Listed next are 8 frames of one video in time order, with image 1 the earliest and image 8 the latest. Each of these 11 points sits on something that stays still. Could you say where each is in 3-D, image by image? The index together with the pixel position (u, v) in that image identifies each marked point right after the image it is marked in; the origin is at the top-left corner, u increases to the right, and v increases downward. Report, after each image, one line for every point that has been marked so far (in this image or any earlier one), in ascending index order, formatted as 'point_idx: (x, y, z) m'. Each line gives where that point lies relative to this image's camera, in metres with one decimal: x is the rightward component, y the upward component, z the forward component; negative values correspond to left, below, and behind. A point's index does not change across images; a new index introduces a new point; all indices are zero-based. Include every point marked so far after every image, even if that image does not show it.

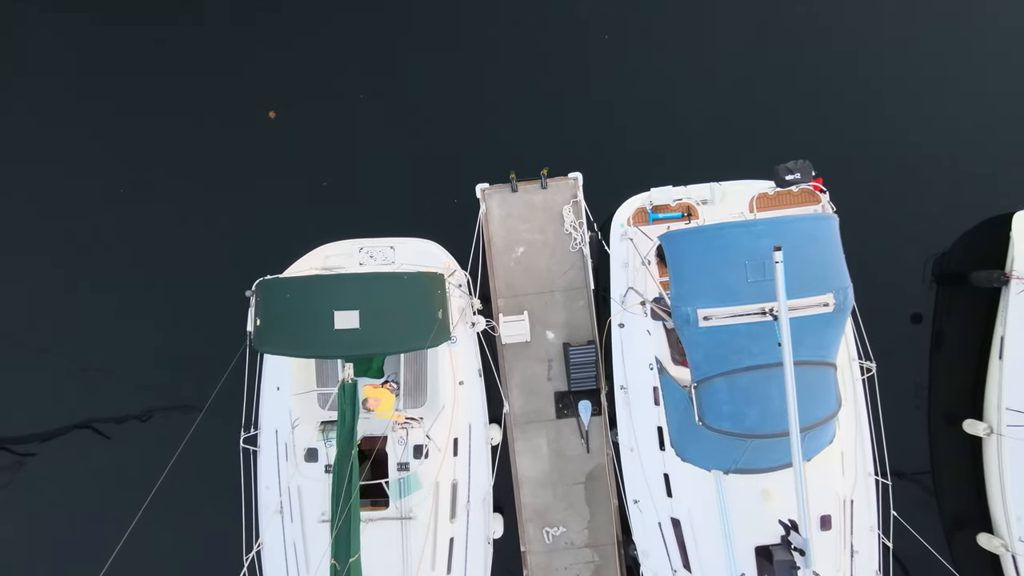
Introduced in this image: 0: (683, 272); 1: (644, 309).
0: (+1.6, +0.2, +4.9) m
1: (+1.4, -0.3, +5.5) m
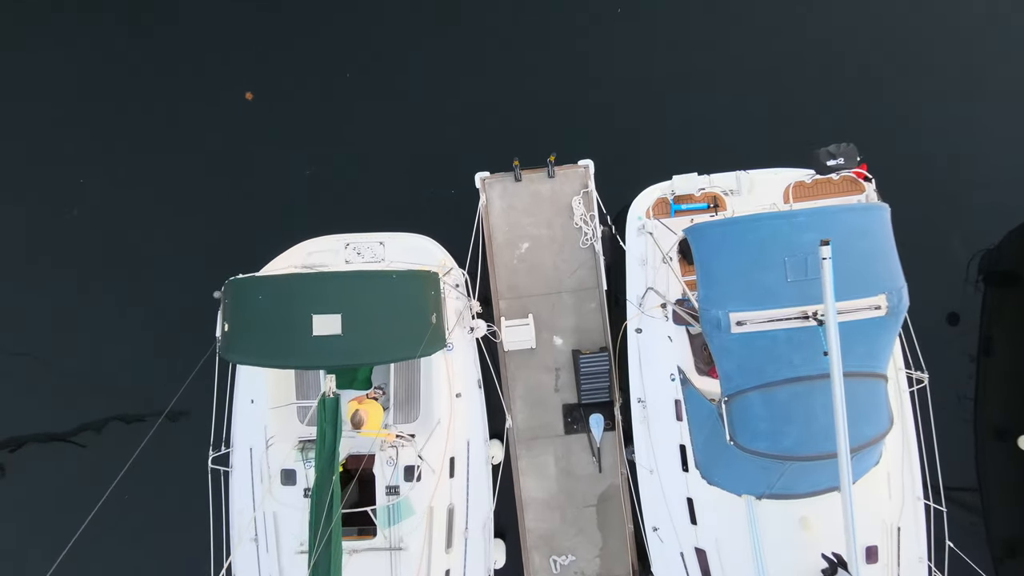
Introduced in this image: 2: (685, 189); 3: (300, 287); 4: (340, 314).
0: (+1.7, +0.1, +4.3) m
1: (+1.5, -0.3, +4.9) m
2: (+1.6, +0.9, +4.8) m
3: (-1.7, 0.0, +4.2) m
4: (-1.4, -0.2, +4.3) m
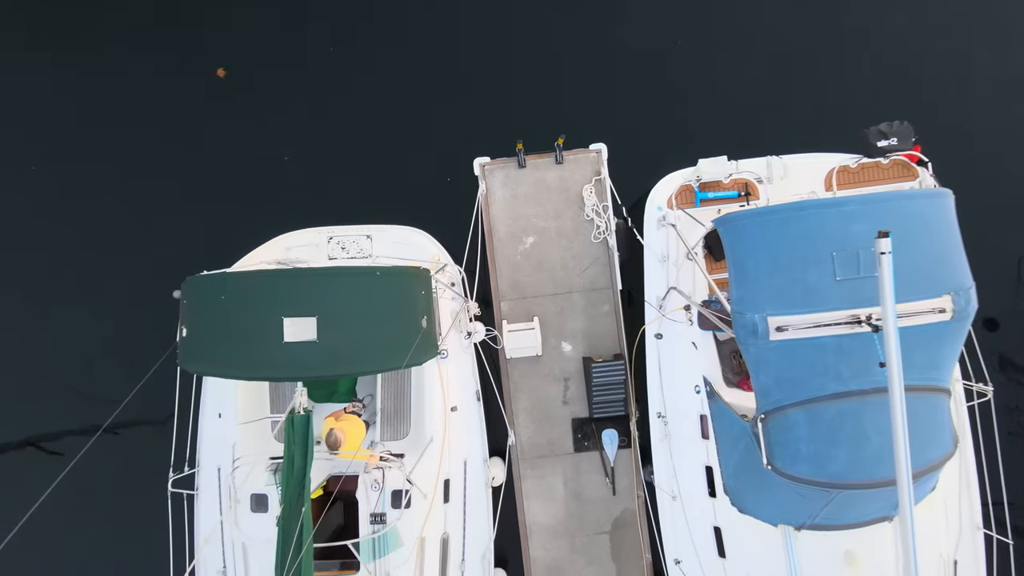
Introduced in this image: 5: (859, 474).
0: (+1.7, +0.2, +3.7) m
1: (+1.5, -0.3, +4.3) m
2: (+1.6, +0.9, +4.2) m
3: (-1.7, 0.0, +3.7) m
4: (-1.4, -0.2, +3.7) m
5: (+2.4, -1.3, +3.5) m
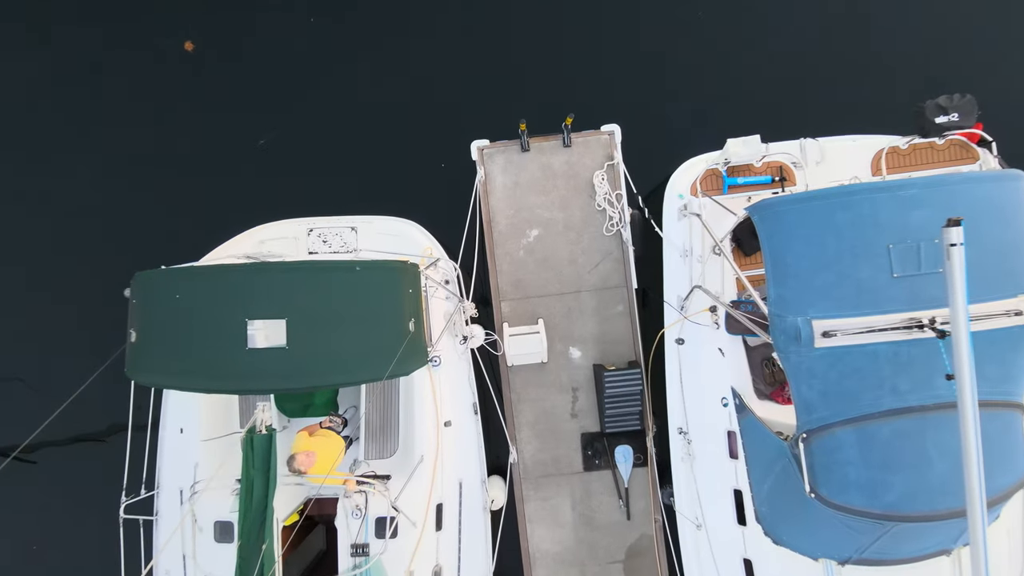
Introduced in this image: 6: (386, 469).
0: (+1.7, +0.2, +3.2) m
1: (+1.5, -0.2, +3.8) m
2: (+1.7, +0.9, +3.7) m
3: (-1.7, 0.0, +3.2) m
4: (-1.4, -0.2, +3.2) m
5: (+2.4, -1.3, +3.0) m
6: (-0.9, -1.3, +3.8) m
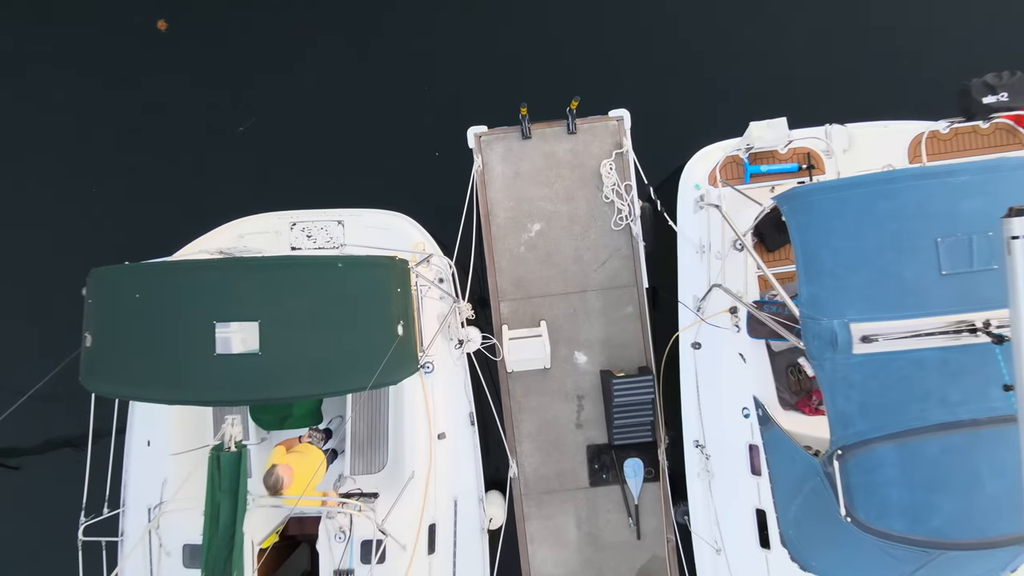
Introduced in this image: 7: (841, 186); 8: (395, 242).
0: (+1.7, +0.2, +2.8) m
1: (+1.5, -0.2, +3.5) m
2: (+1.7, +0.9, +3.4) m
3: (-1.7, 0.0, +2.8) m
4: (-1.4, -0.2, +2.8) m
5: (+2.4, -1.2, +2.6) m
6: (-0.9, -1.3, +3.4) m
7: (+1.8, +0.5, +2.8) m
8: (-0.9, +0.3, +3.9) m
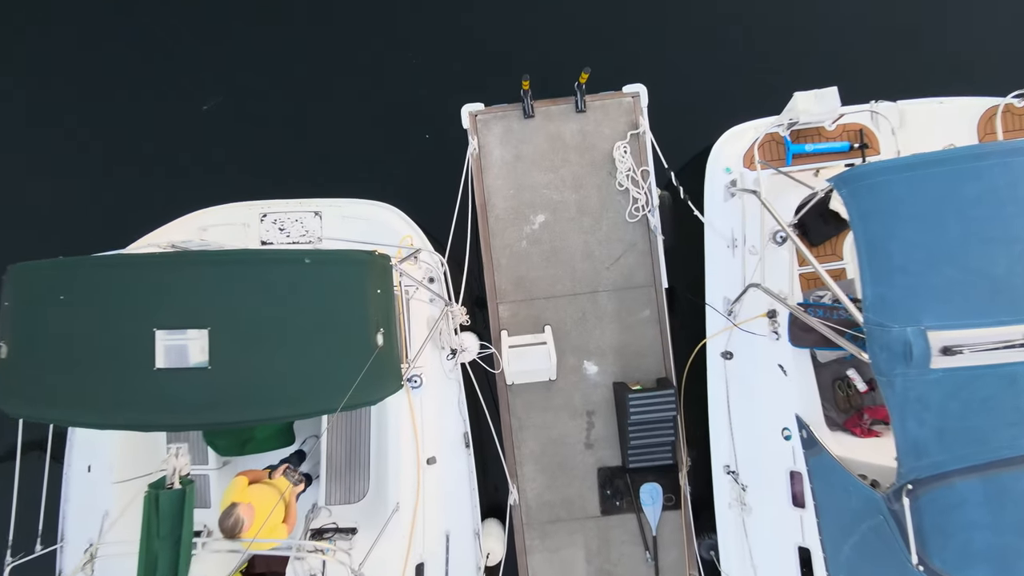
0: (+1.7, +0.2, +2.3) m
1: (+1.5, -0.2, +3.0) m
2: (+1.7, +0.9, +2.9) m
3: (-1.7, 0.0, +2.3) m
4: (-1.4, -0.2, +2.3) m
5: (+2.4, -1.2, +2.1) m
6: (-0.9, -1.3, +2.9) m
7: (+1.8, +0.5, +2.3) m
8: (-0.9, +0.3, +3.4) m
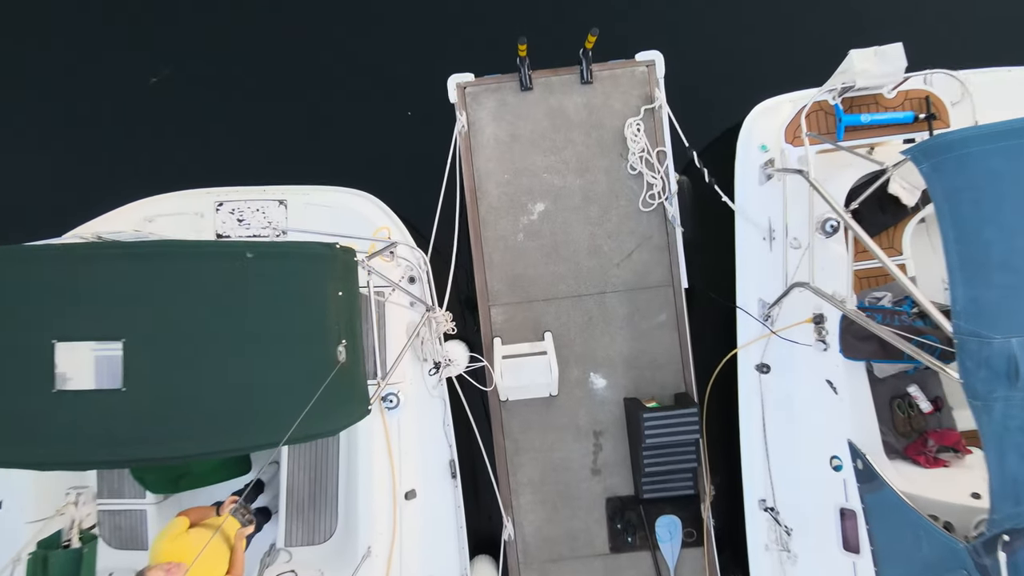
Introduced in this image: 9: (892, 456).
0: (+1.7, +0.2, +1.8) m
1: (+1.5, -0.2, +2.5) m
2: (+1.6, +0.9, +2.4) m
3: (-1.7, 0.0, +1.8) m
4: (-1.4, -0.2, +1.8) m
5: (+2.3, -1.2, +1.7) m
6: (-0.9, -1.3, +2.4) m
7: (+1.7, +0.5, +1.8) m
8: (-0.9, +0.3, +2.9) m
9: (+1.8, -0.8, +2.4) m
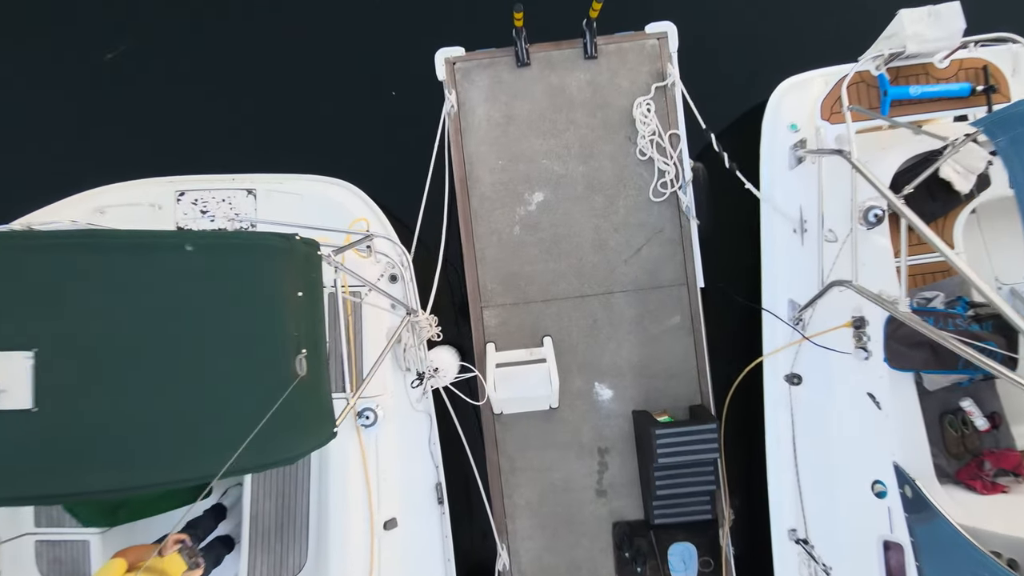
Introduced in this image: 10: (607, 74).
0: (+1.6, +0.2, +1.5) m
1: (+1.5, -0.2, +2.2) m
2: (+1.6, +0.9, +2.1) m
3: (-1.7, 0.0, +1.5) m
4: (-1.4, -0.2, +1.5) m
5: (+2.3, -1.2, +1.4) m
6: (-1.0, -1.3, +2.1) m
7: (+1.7, +0.5, +1.5) m
8: (-0.9, +0.3, +2.6) m
9: (+1.7, -0.8, +2.1) m
10: (+0.5, +1.1, +2.7) m
